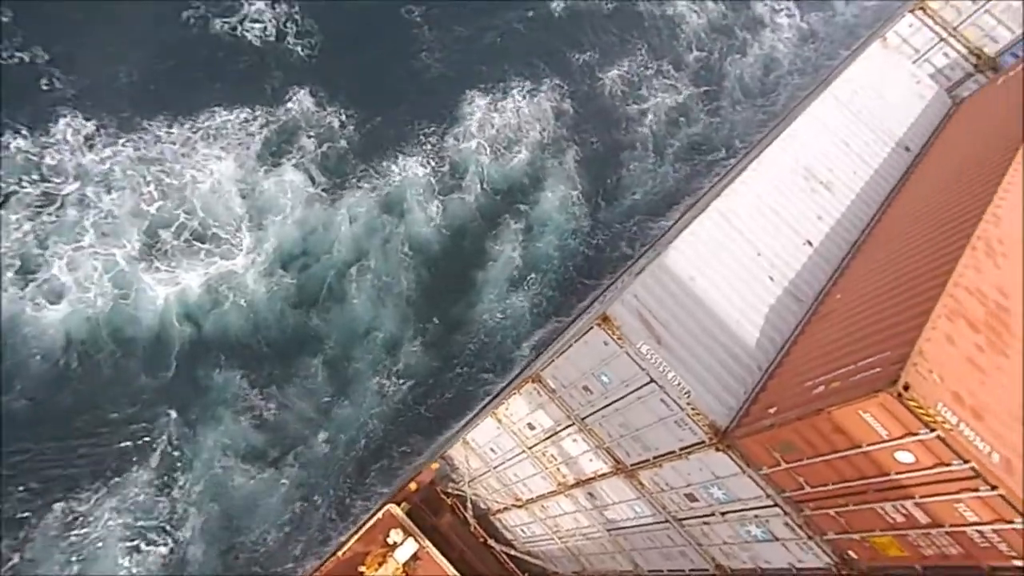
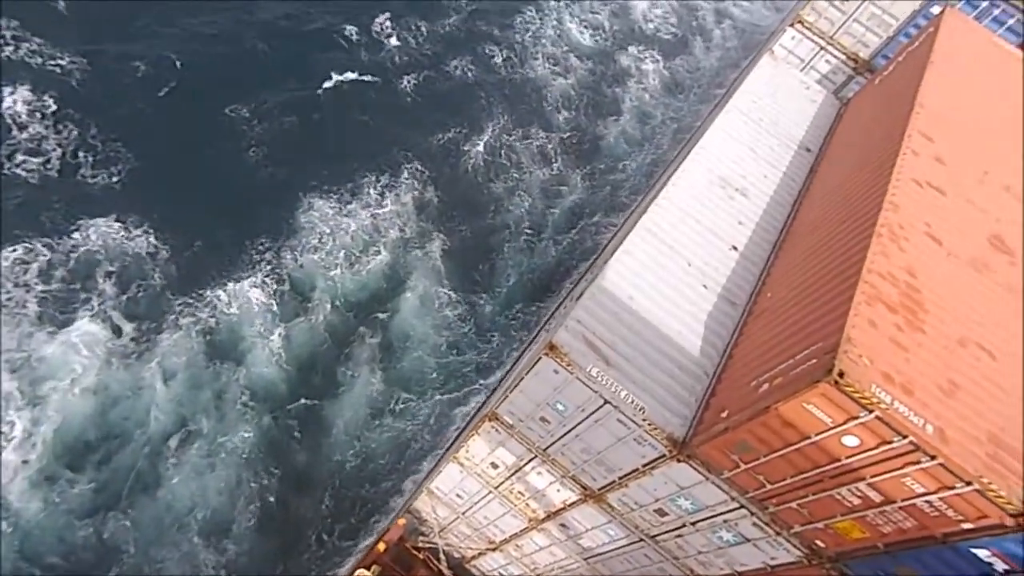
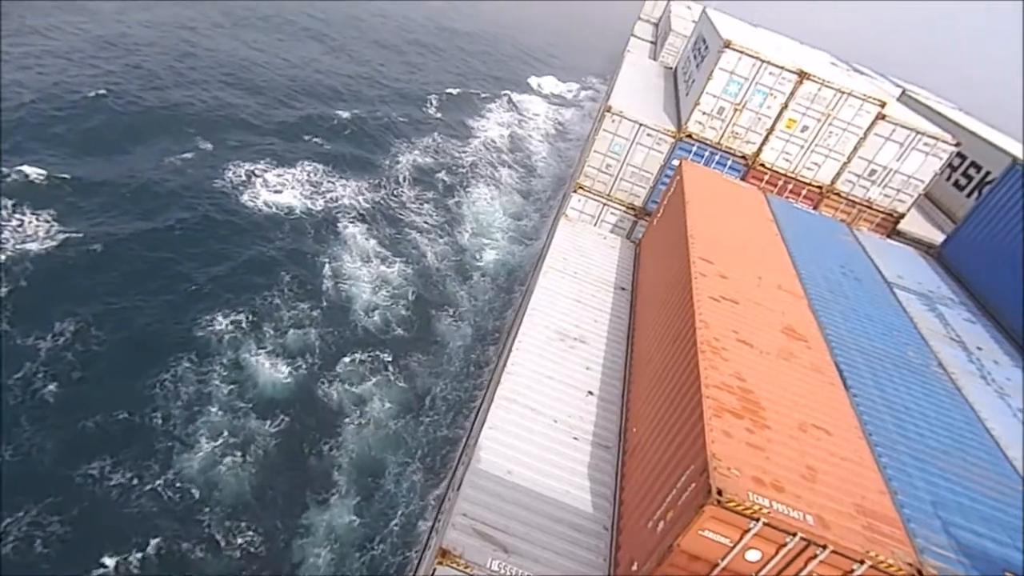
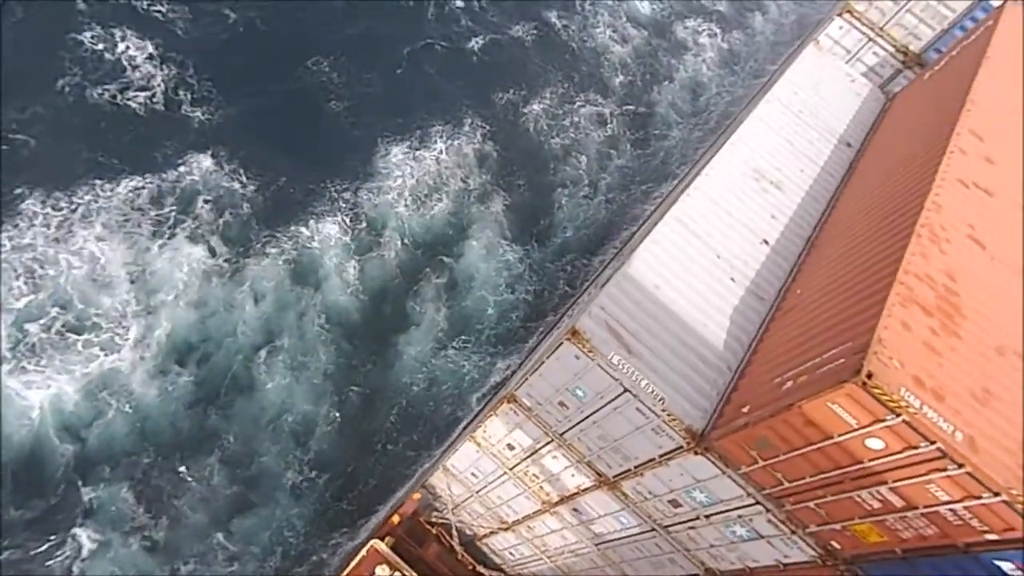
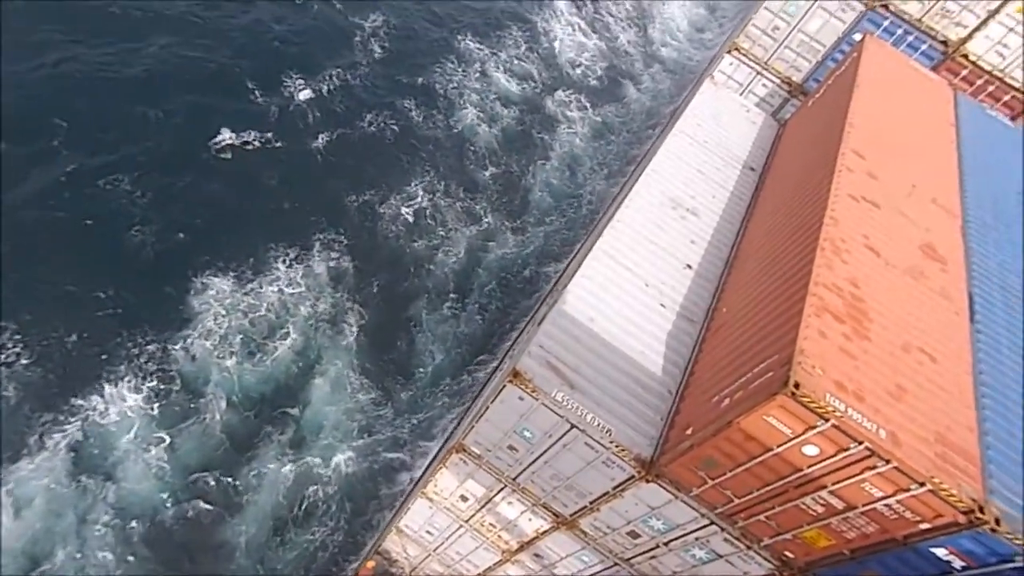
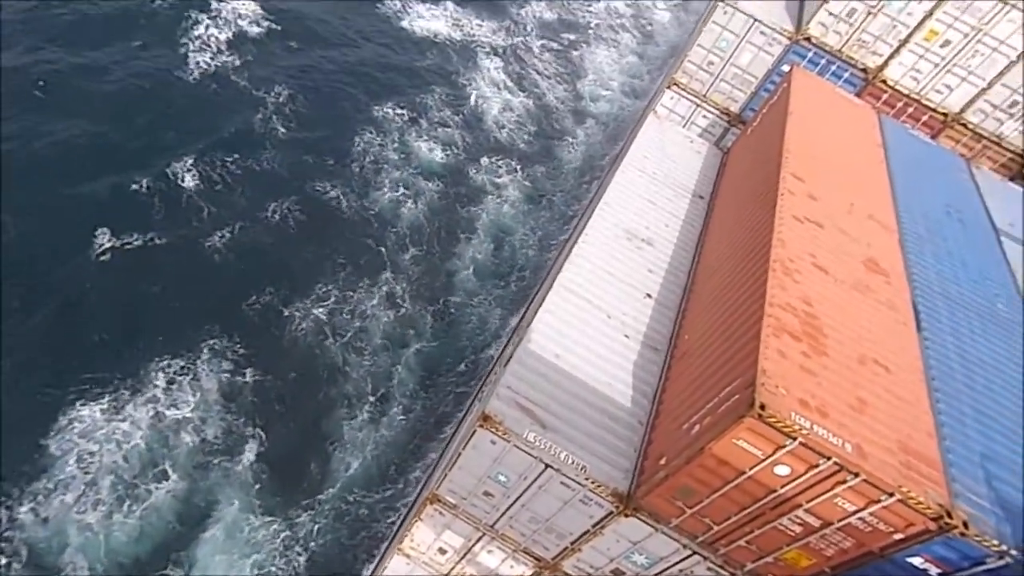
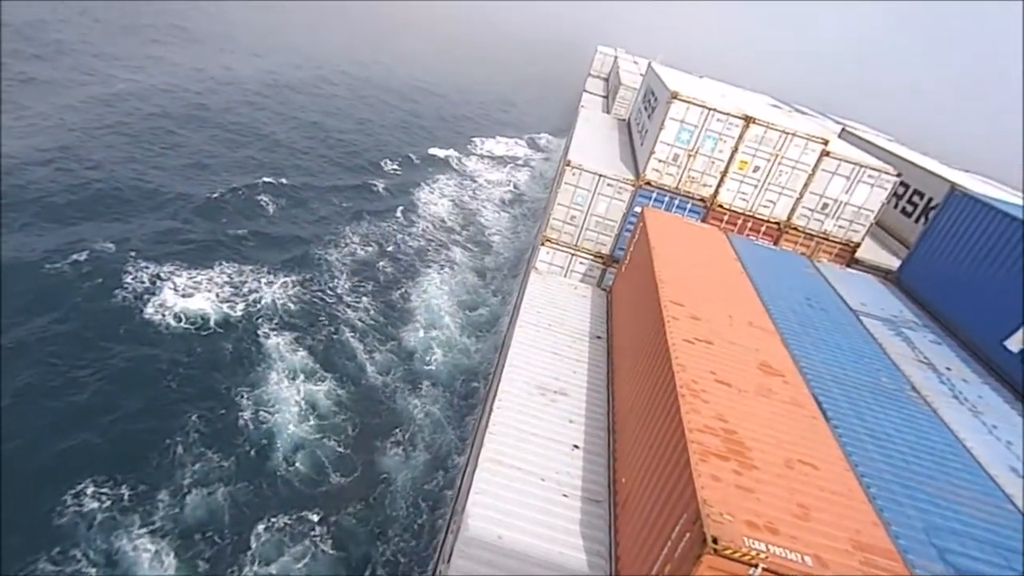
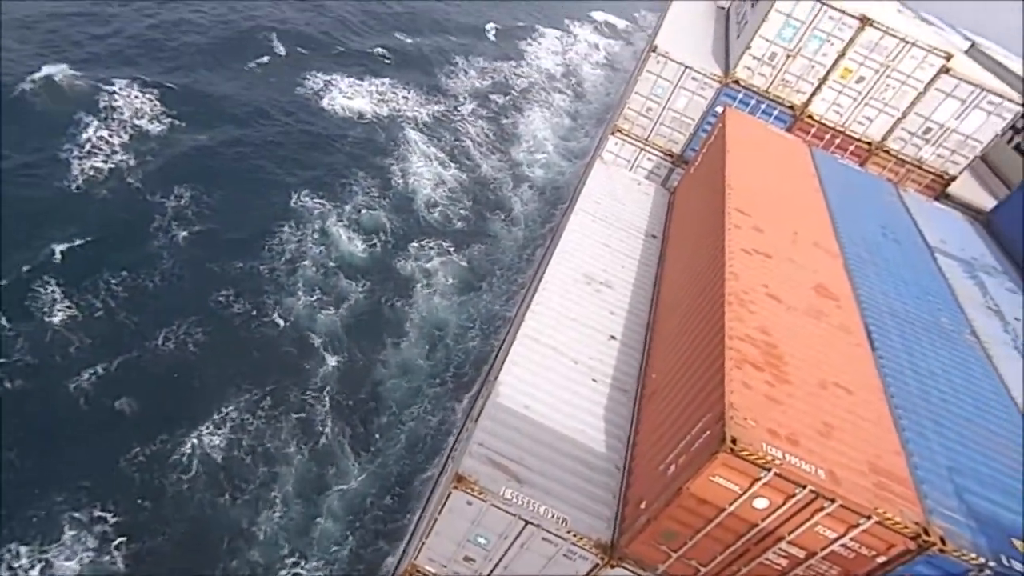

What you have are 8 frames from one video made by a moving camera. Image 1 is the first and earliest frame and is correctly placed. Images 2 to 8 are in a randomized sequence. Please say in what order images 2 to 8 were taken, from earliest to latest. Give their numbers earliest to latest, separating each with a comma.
4, 2, 5, 6, 8, 3, 7
